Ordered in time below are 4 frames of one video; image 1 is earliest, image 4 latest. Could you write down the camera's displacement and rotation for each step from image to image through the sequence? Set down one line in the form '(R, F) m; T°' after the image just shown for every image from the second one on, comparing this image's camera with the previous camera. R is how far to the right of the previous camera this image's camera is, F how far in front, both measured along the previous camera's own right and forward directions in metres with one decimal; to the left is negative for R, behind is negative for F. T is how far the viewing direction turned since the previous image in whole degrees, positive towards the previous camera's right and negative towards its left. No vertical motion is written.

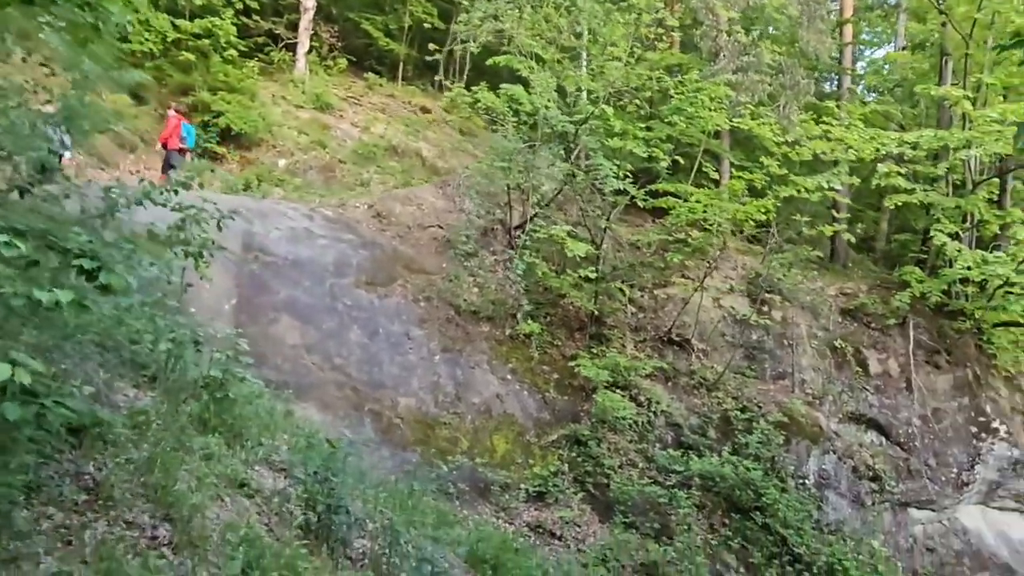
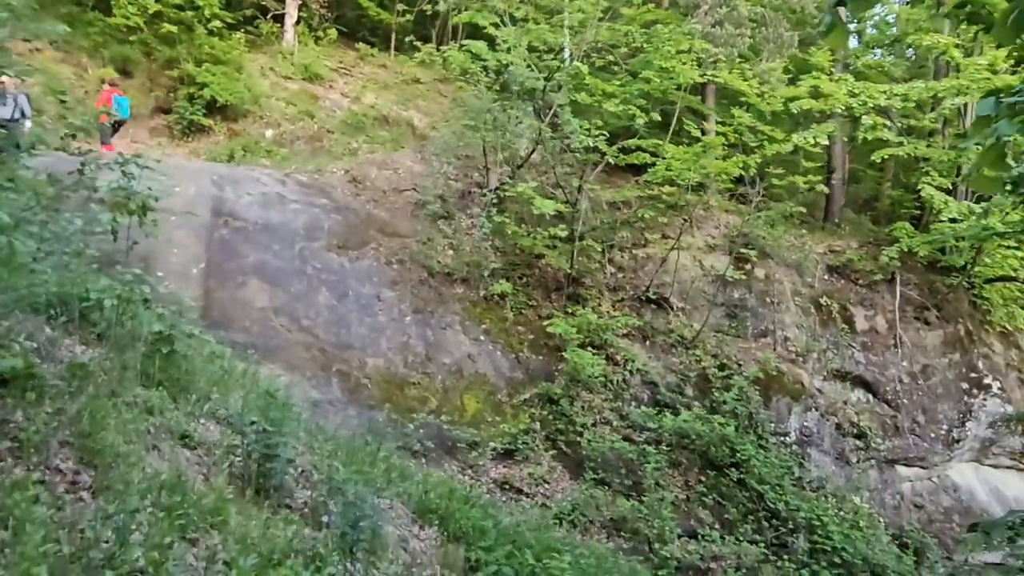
(+0.7, +0.1) m; -2°
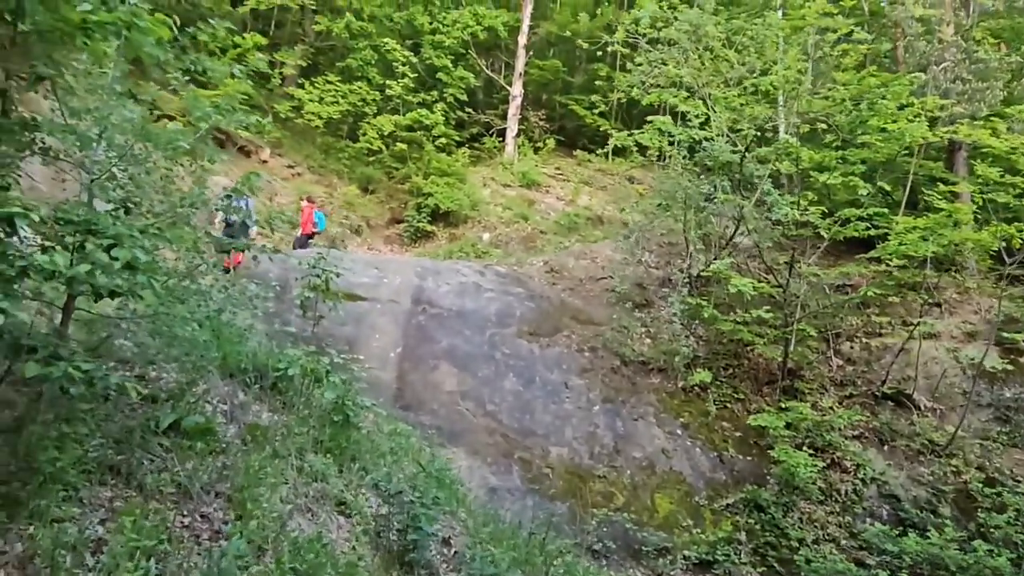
(+0.5, +0.6) m; -19°
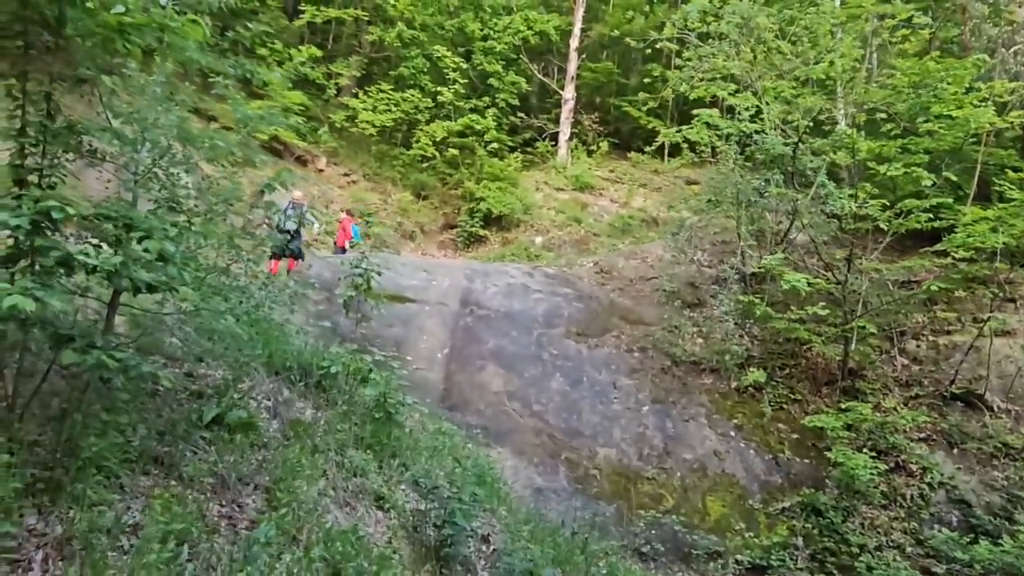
(+0.2, +0.1) m; -5°
